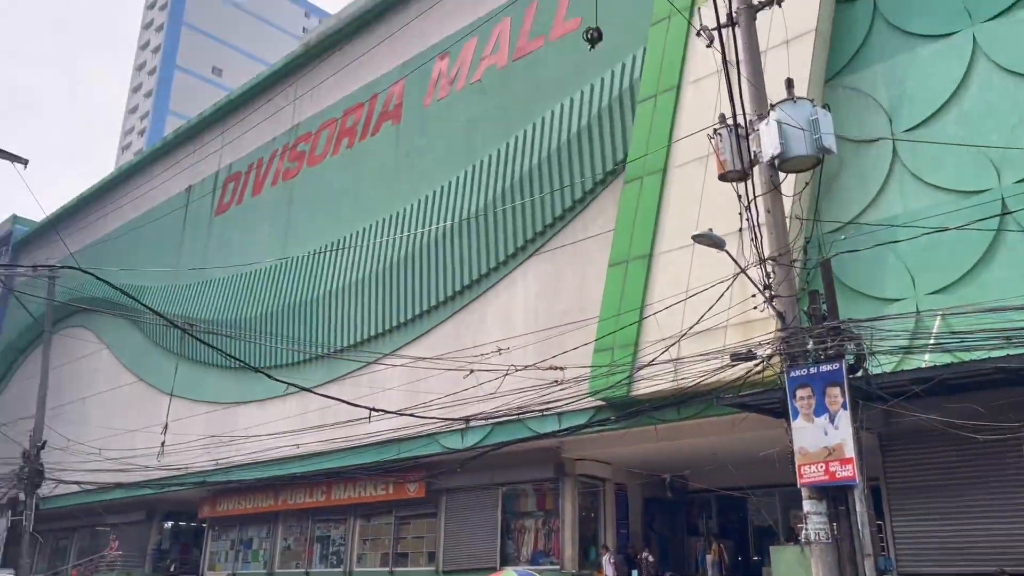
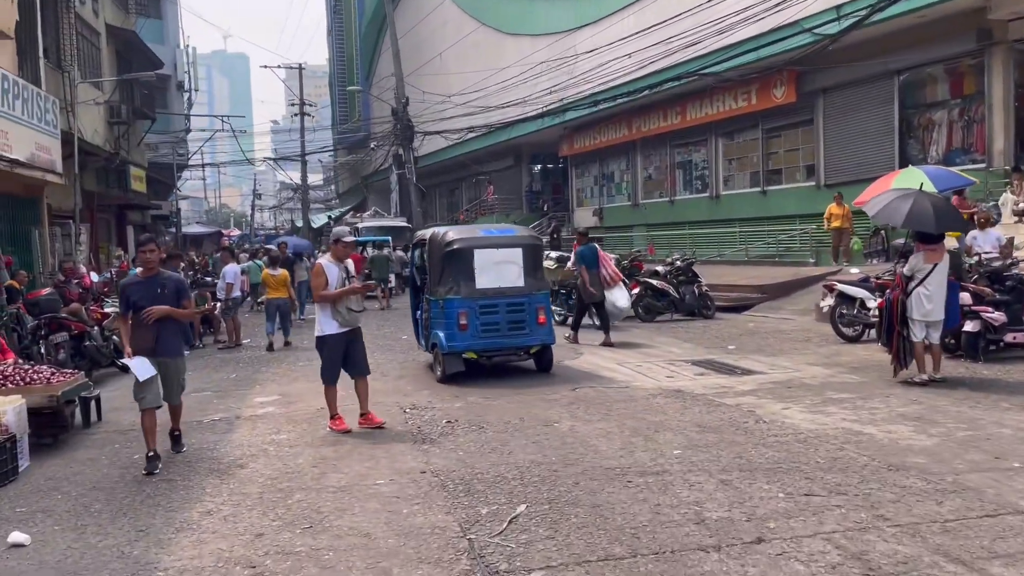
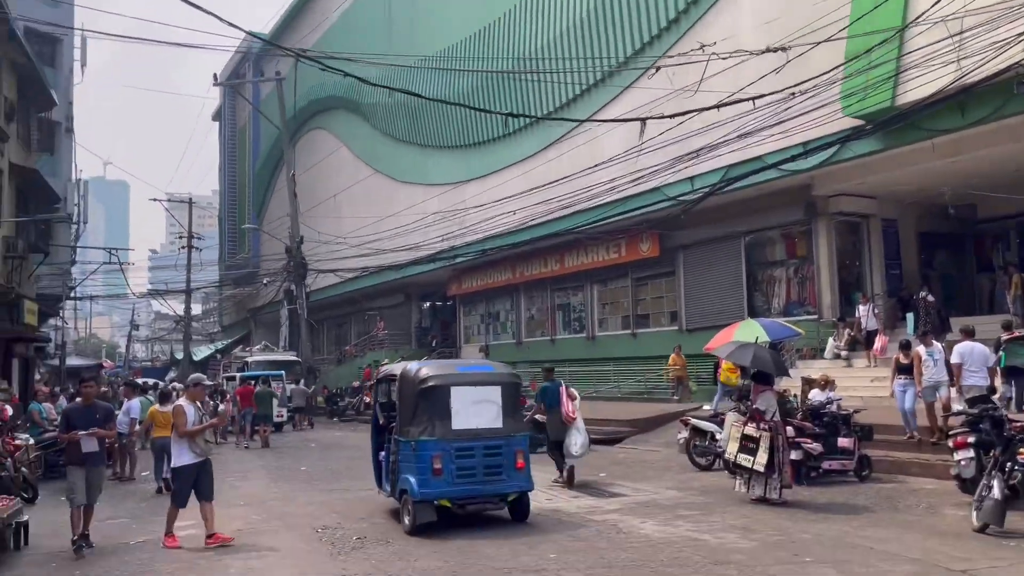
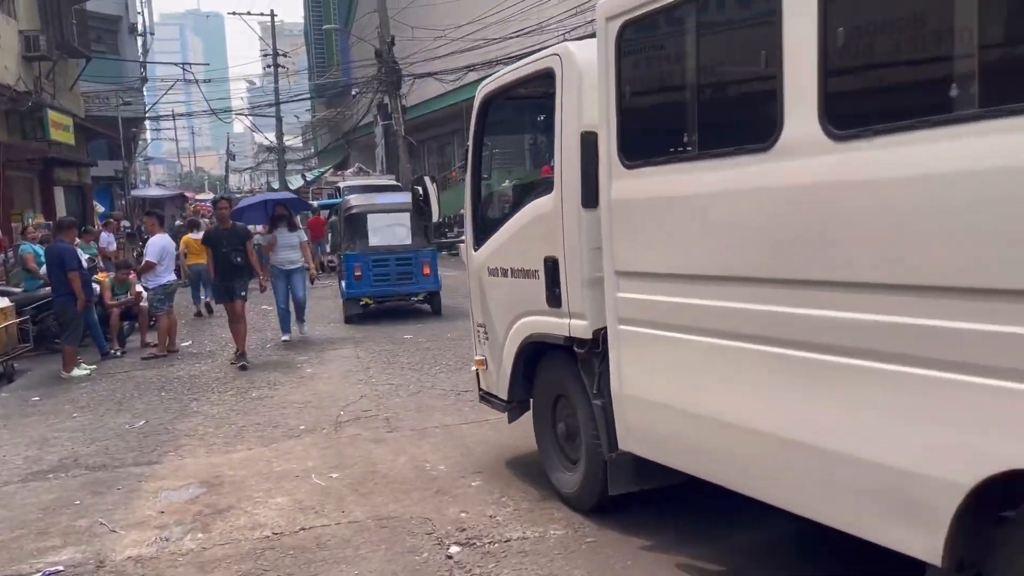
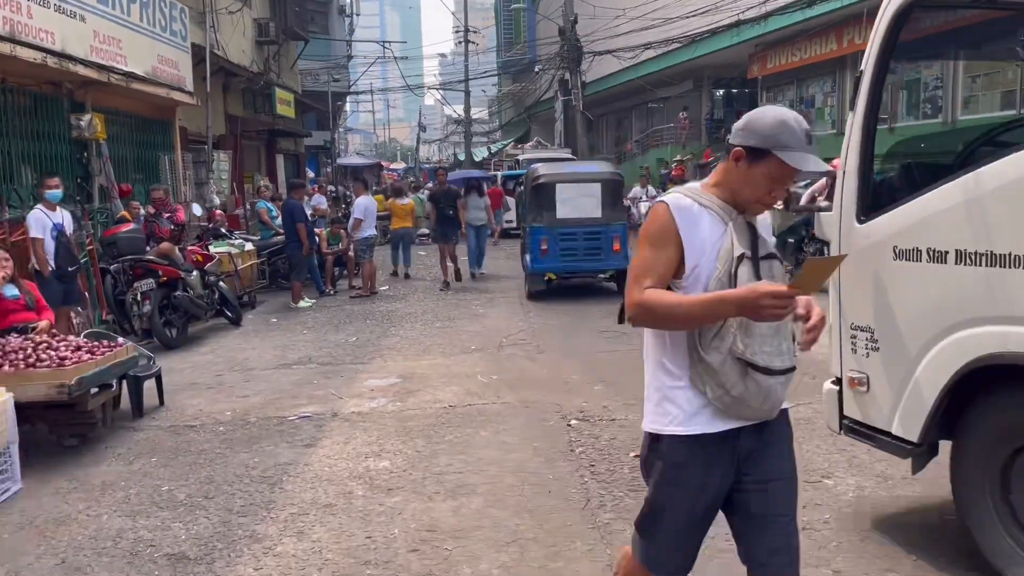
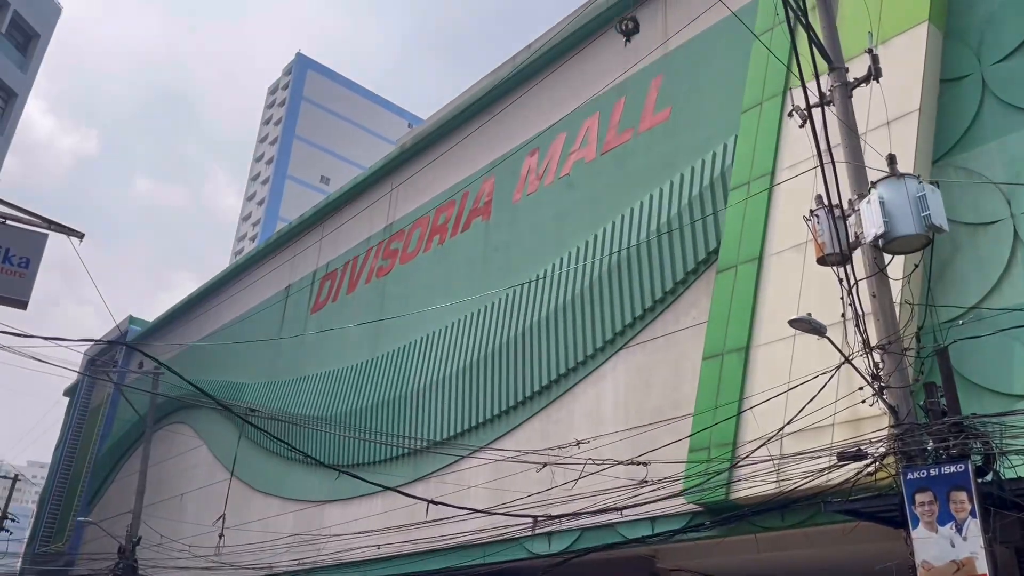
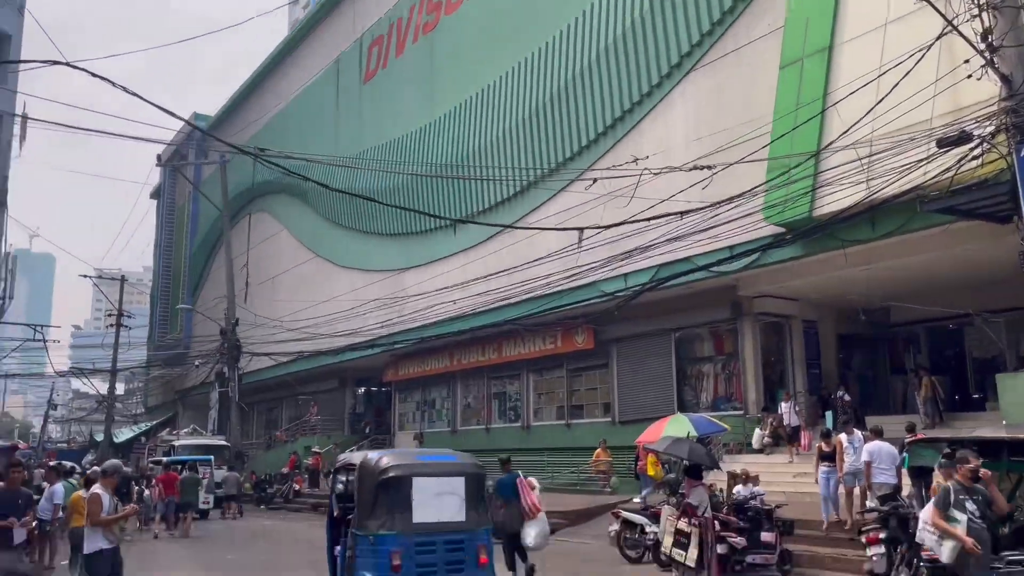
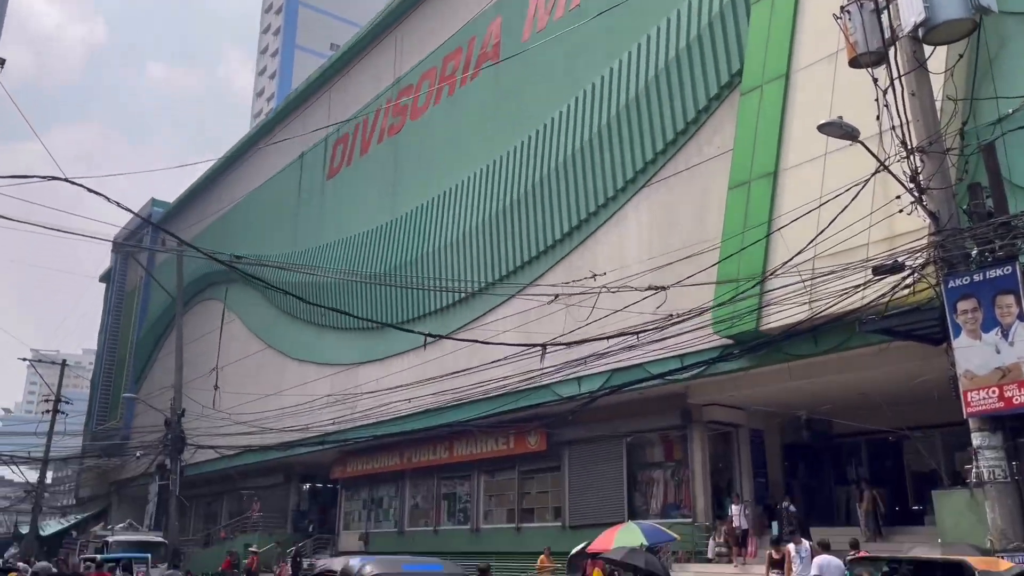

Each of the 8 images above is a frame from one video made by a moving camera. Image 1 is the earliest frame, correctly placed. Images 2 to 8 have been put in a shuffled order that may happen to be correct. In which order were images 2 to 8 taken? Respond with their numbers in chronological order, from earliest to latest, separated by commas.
6, 8, 7, 3, 2, 5, 4
